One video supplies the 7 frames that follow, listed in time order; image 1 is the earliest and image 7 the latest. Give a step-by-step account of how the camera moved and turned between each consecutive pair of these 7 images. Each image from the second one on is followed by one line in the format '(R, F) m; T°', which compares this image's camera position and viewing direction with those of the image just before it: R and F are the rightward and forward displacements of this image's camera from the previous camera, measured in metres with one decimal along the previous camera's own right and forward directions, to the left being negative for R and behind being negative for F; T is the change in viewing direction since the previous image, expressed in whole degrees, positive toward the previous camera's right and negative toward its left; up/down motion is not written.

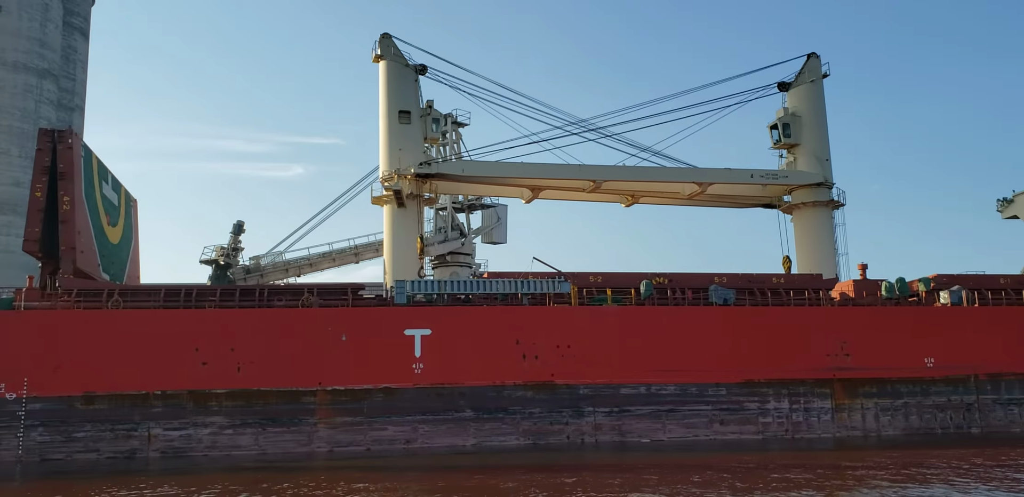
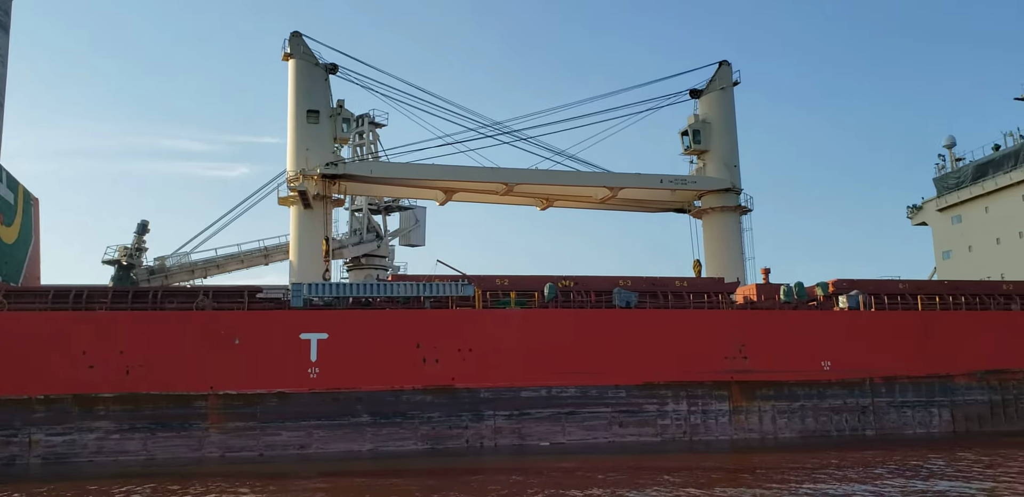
(+1.3, +0.1) m; +2°
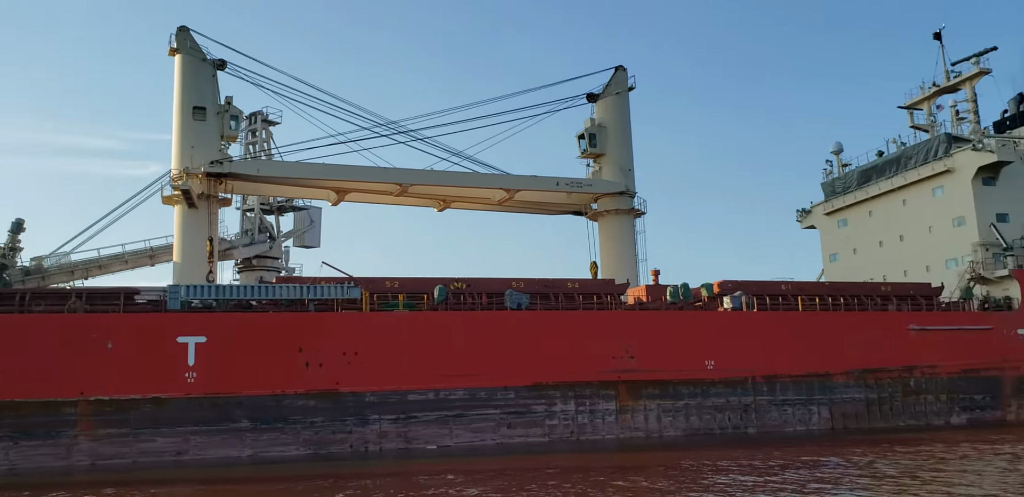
(+1.0, 0.0) m; +4°
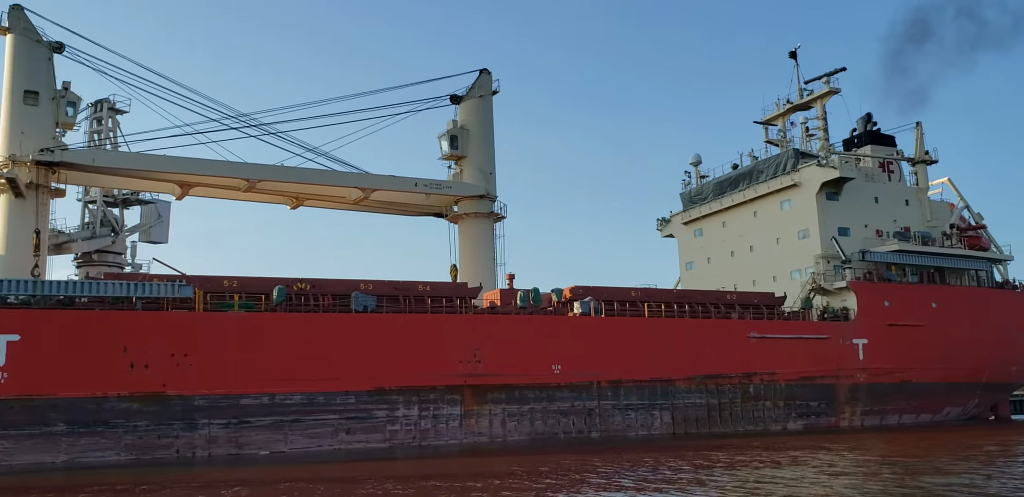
(+1.3, 0.0) m; +6°
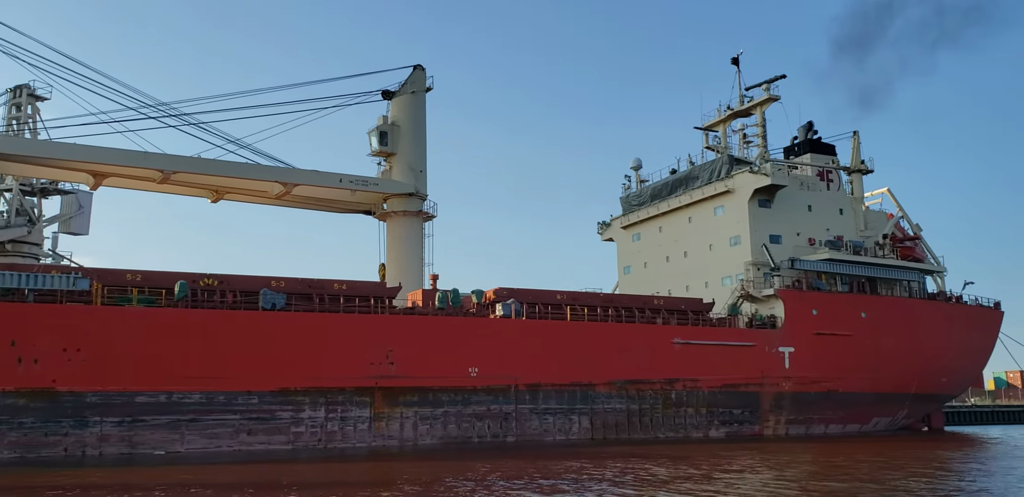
(+1.1, +0.3) m; +2°
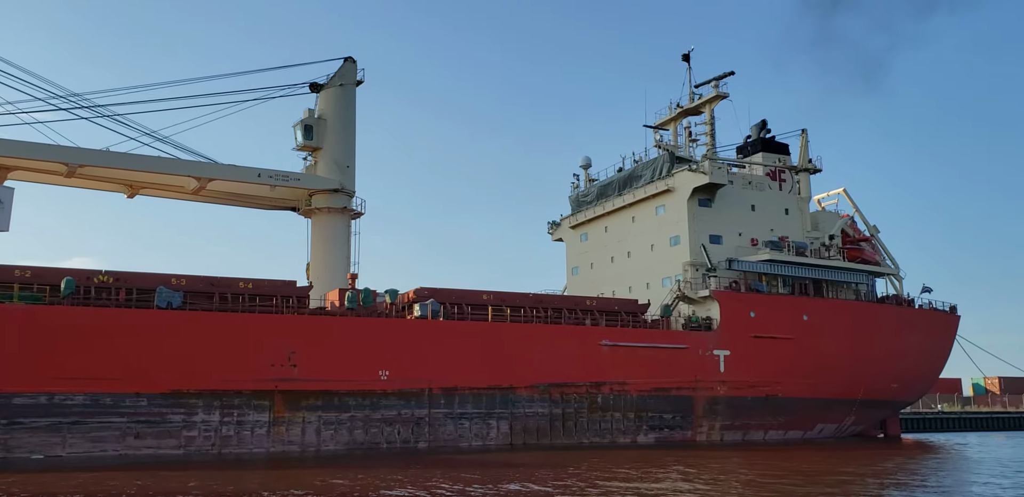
(+1.5, +0.5) m; 0°
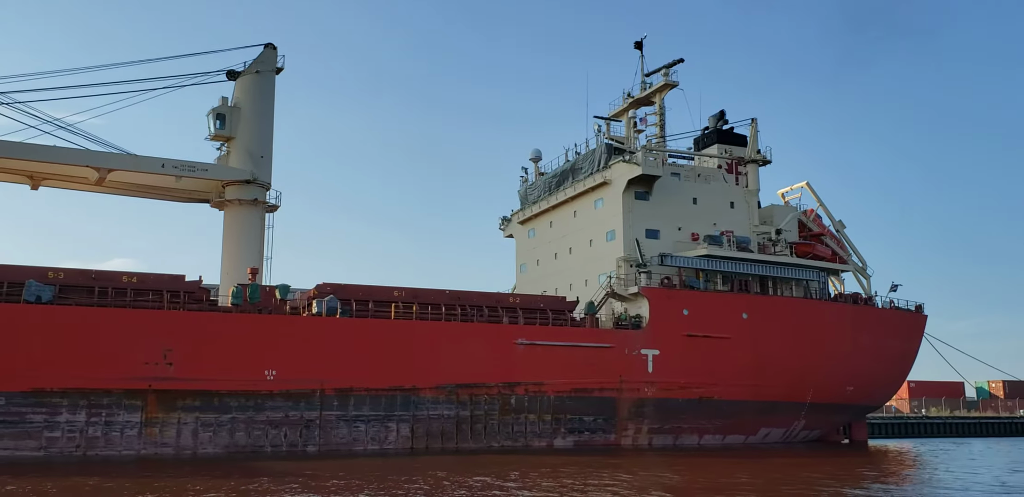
(+2.1, +0.8) m; -1°
